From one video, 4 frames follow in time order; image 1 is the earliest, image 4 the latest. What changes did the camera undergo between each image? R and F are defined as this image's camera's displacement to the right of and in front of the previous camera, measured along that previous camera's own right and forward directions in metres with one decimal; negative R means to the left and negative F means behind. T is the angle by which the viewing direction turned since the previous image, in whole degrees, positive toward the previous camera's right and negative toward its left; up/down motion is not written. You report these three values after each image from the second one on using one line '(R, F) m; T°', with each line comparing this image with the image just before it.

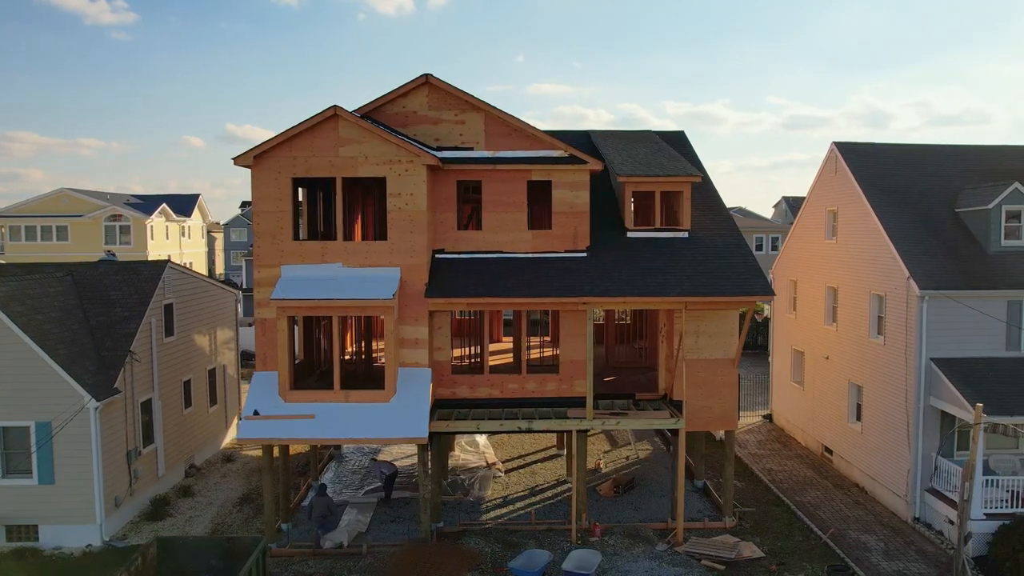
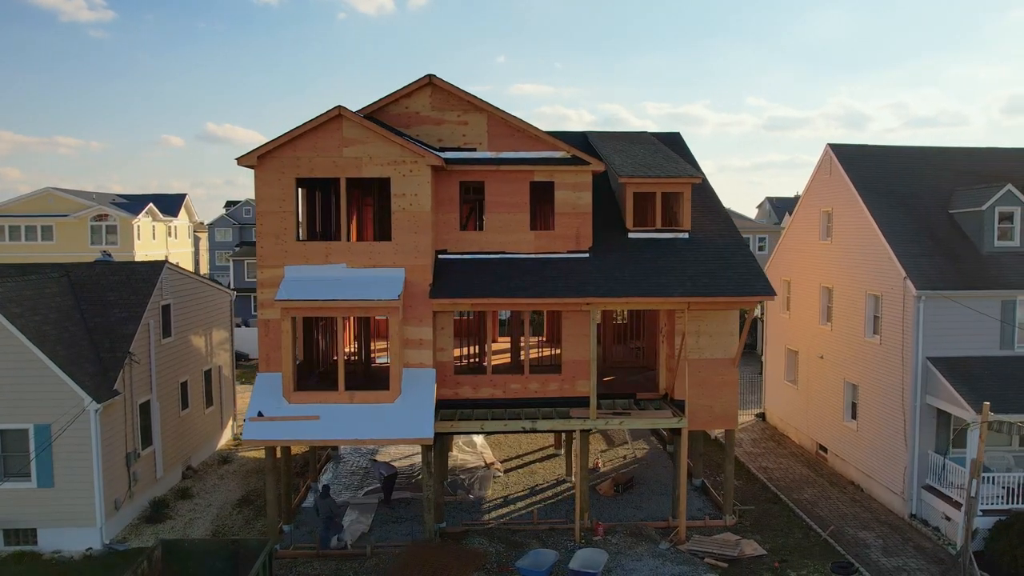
(-0.4, 0.0) m; +1°
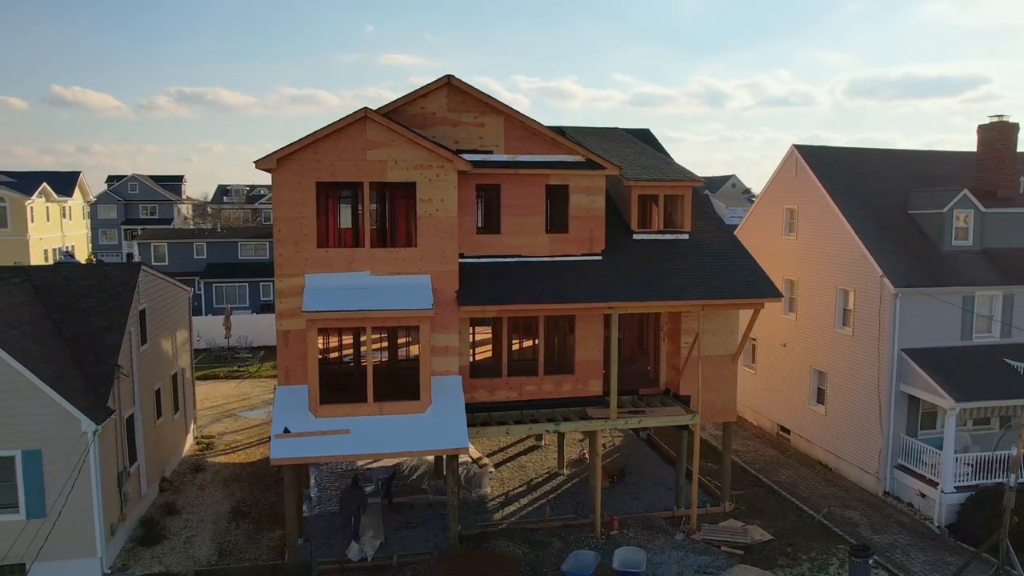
(-2.6, +0.2) m; +8°
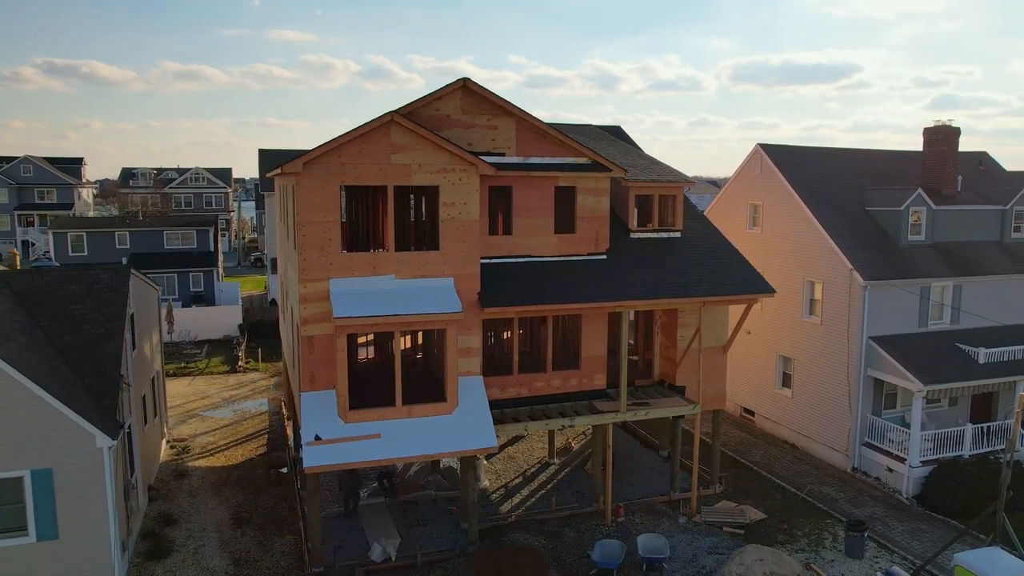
(-2.1, -0.2) m; +7°
